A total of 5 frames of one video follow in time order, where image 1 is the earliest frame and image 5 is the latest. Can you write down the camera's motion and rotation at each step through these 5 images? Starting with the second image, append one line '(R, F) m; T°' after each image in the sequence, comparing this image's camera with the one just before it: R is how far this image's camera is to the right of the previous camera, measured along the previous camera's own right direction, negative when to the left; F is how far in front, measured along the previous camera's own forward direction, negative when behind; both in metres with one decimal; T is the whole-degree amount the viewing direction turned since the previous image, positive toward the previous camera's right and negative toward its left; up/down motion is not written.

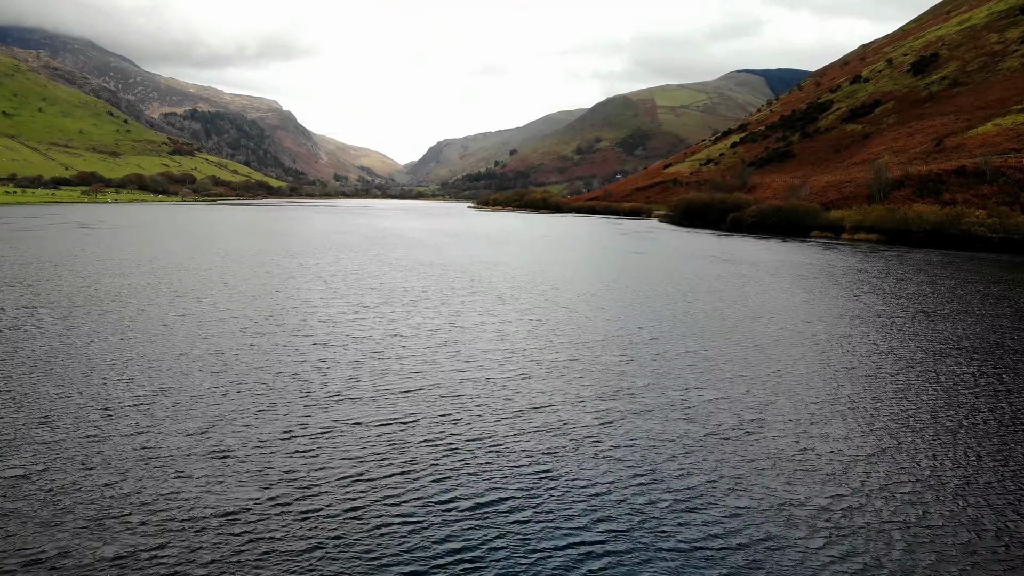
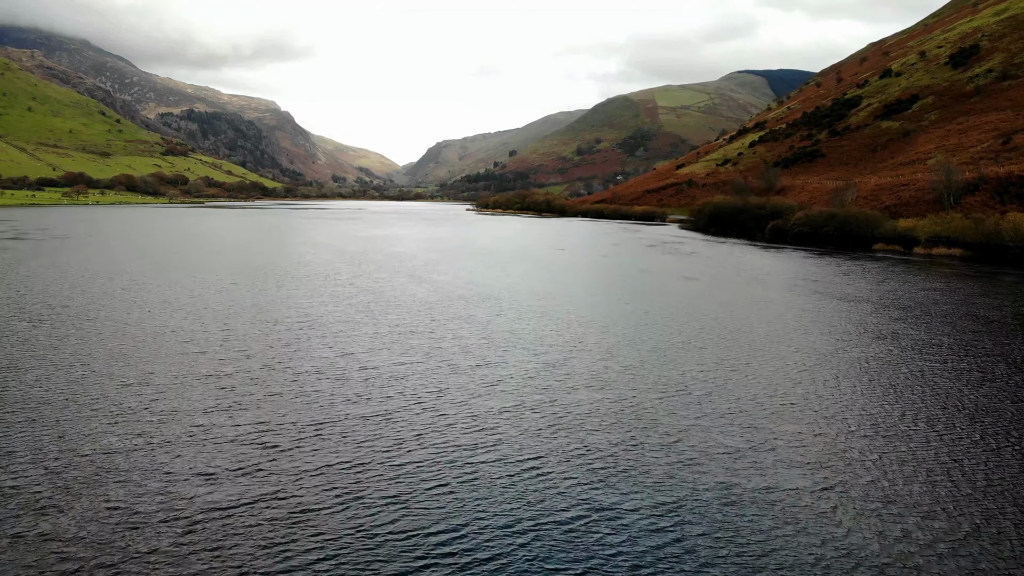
(-1.3, +14.1) m; 0°
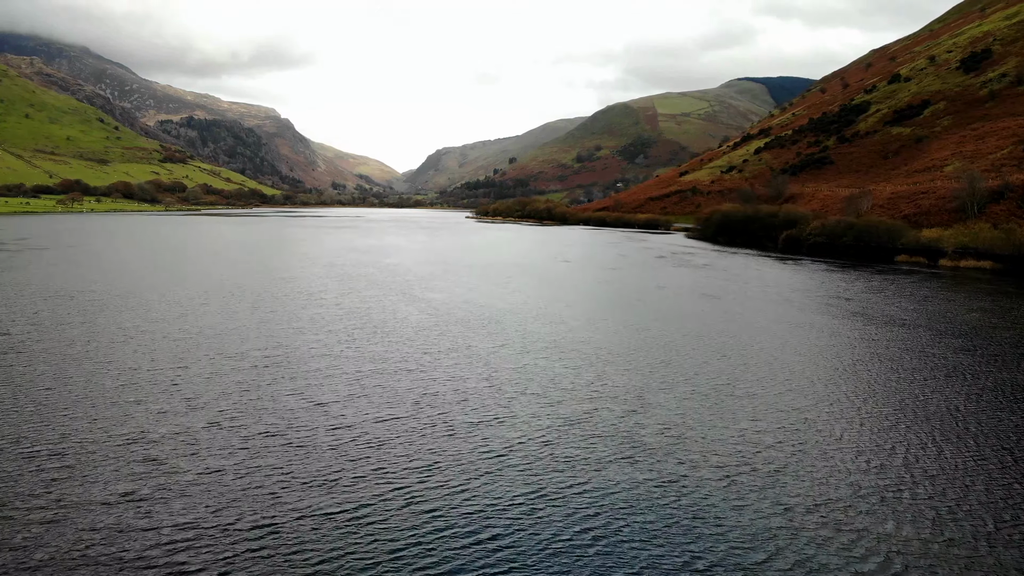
(-0.3, +4.2) m; 0°
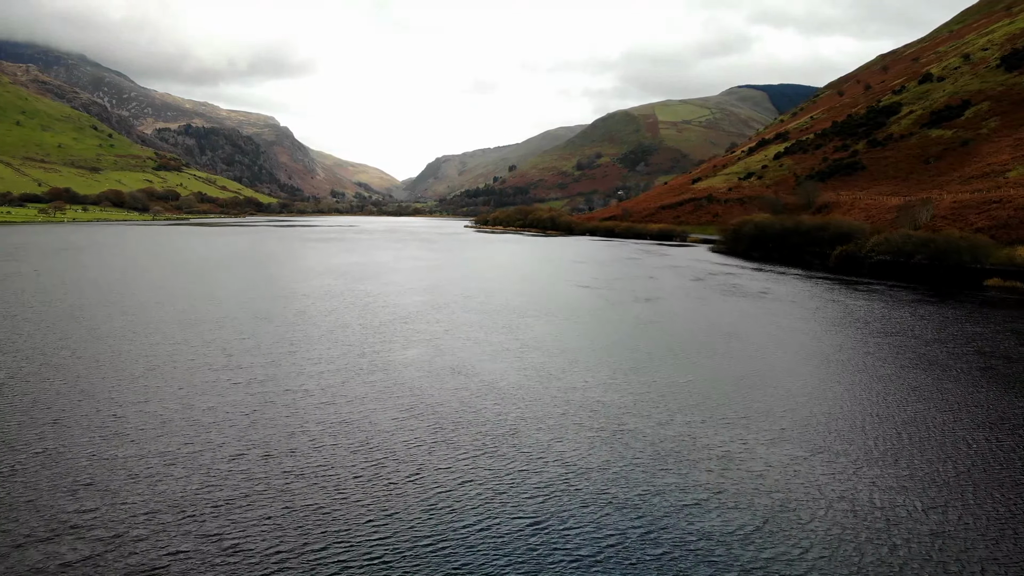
(-0.8, +12.9) m; 0°
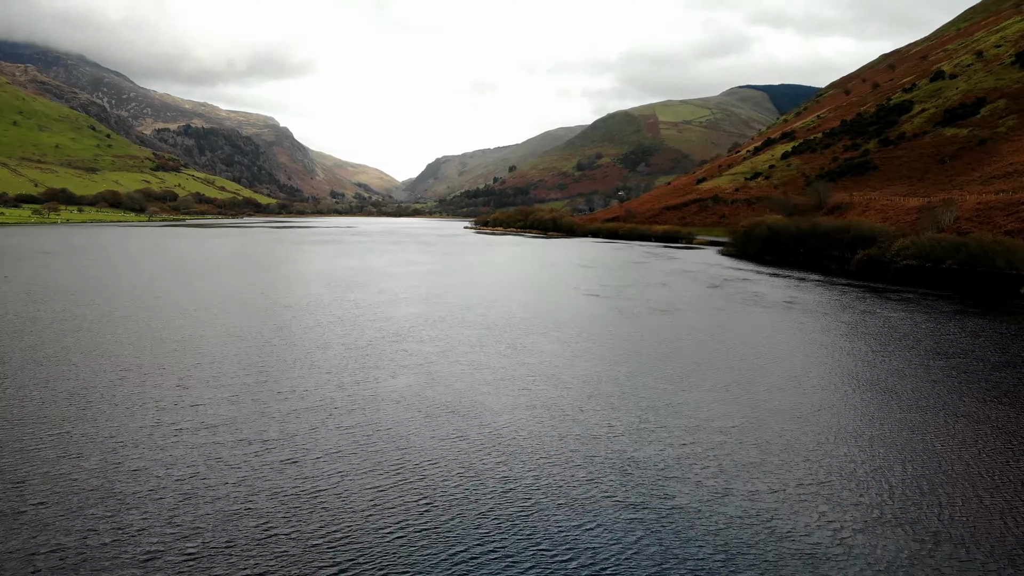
(-0.3, +4.2) m; 0°
